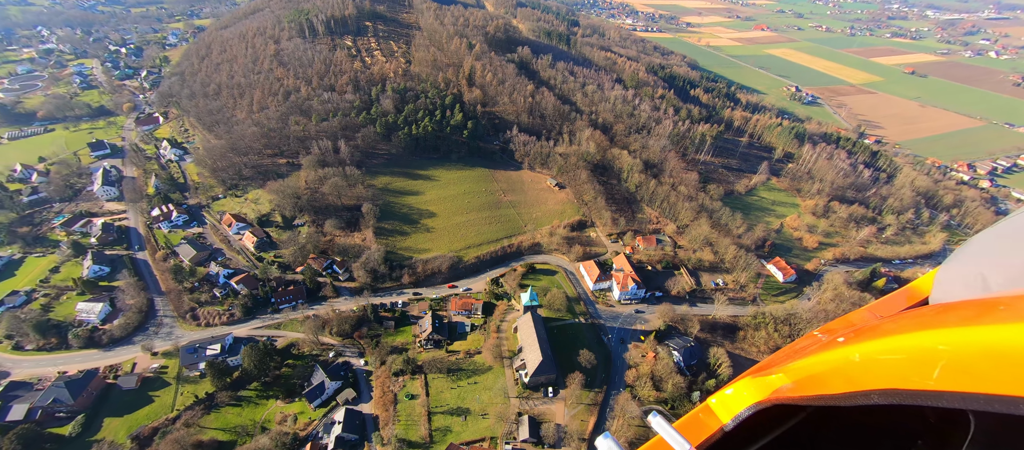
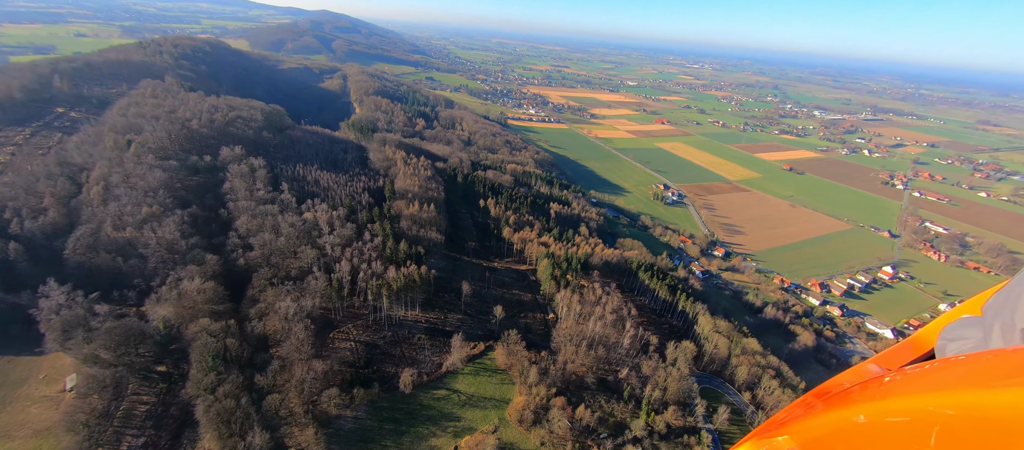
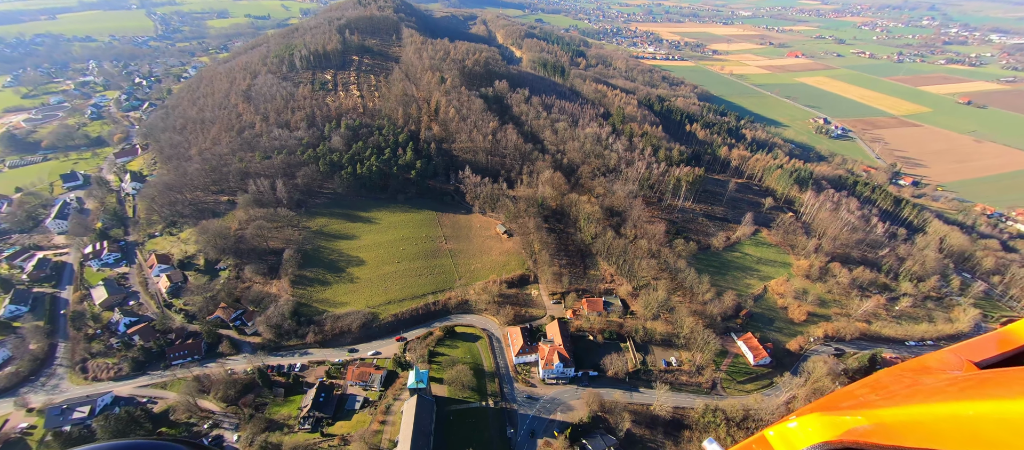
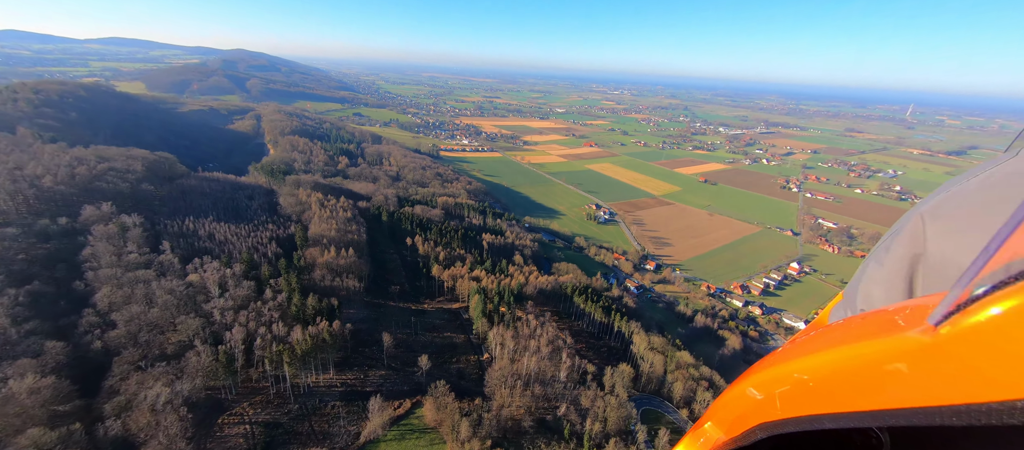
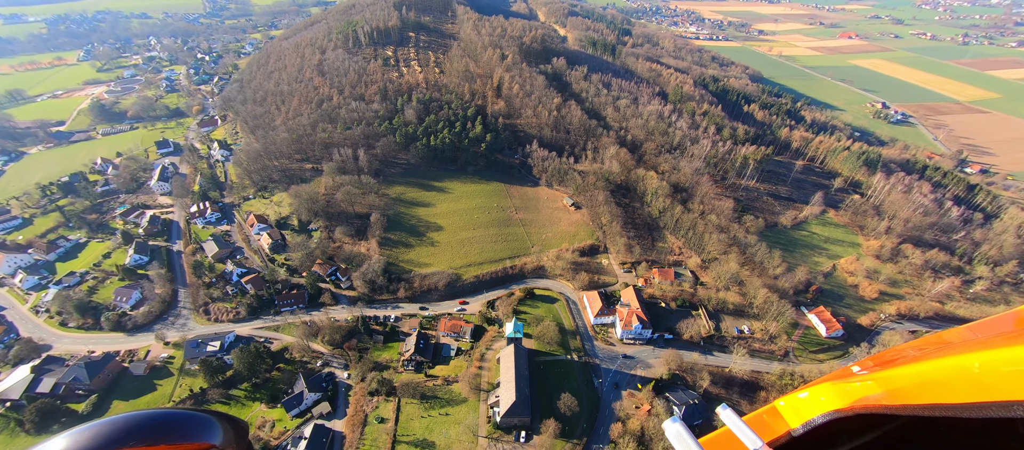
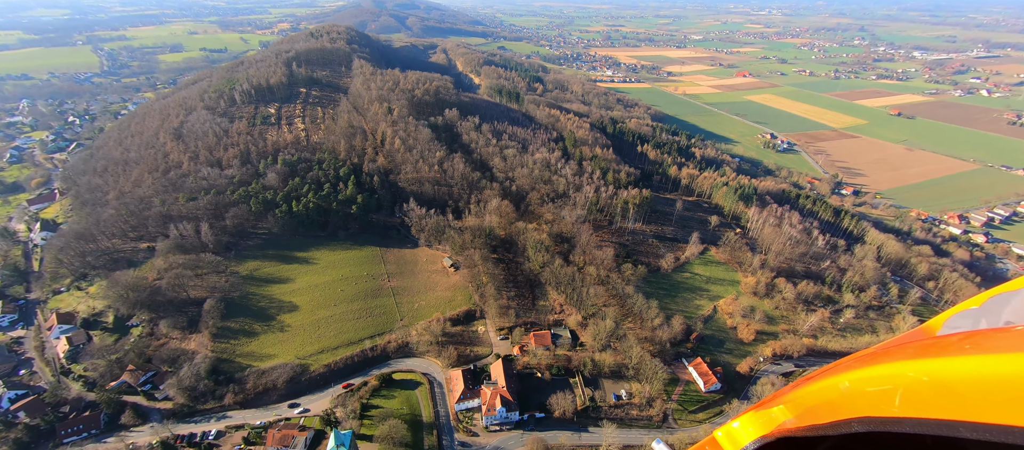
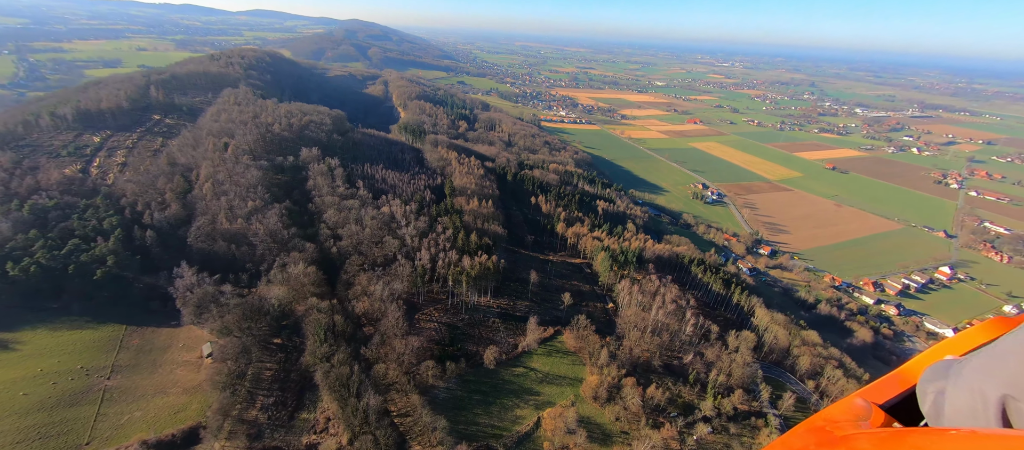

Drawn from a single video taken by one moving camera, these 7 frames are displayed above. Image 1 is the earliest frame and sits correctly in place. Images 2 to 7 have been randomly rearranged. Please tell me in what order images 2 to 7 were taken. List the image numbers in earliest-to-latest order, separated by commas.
5, 3, 6, 7, 2, 4
